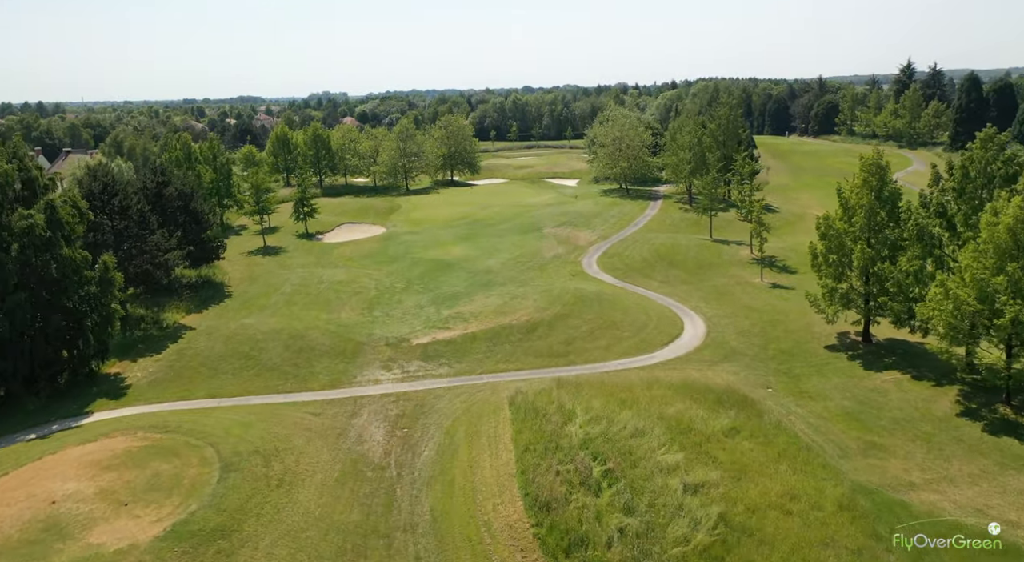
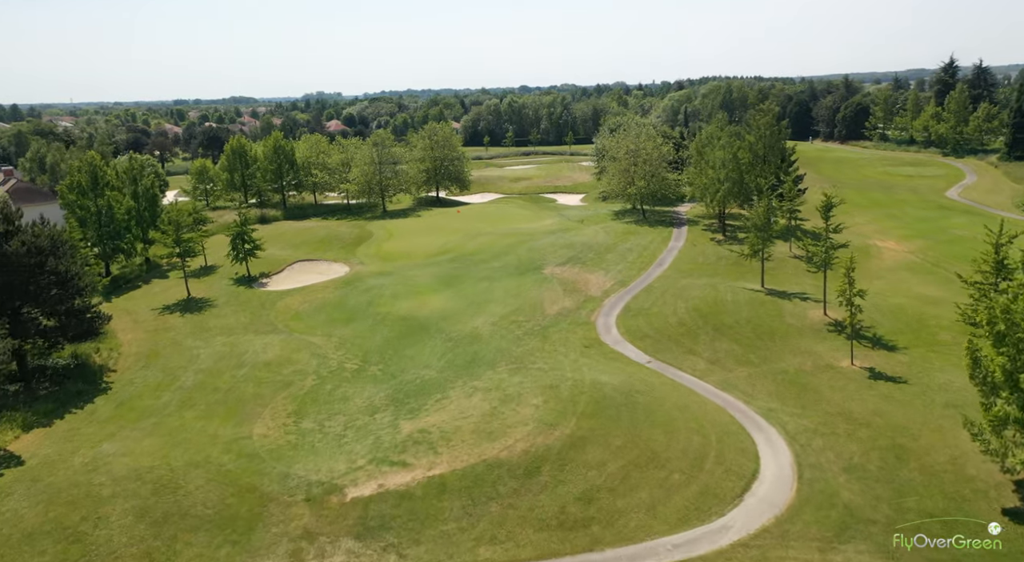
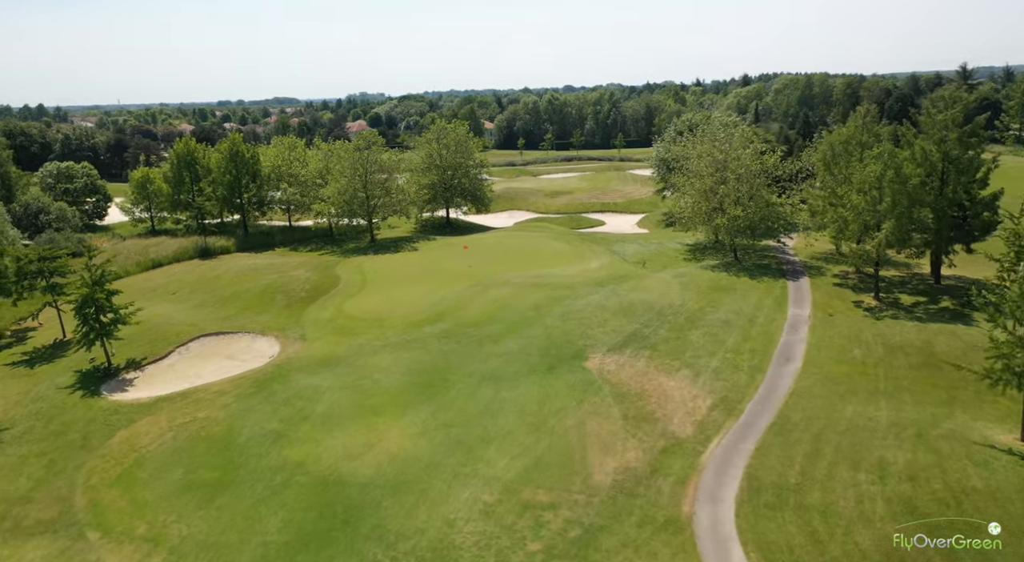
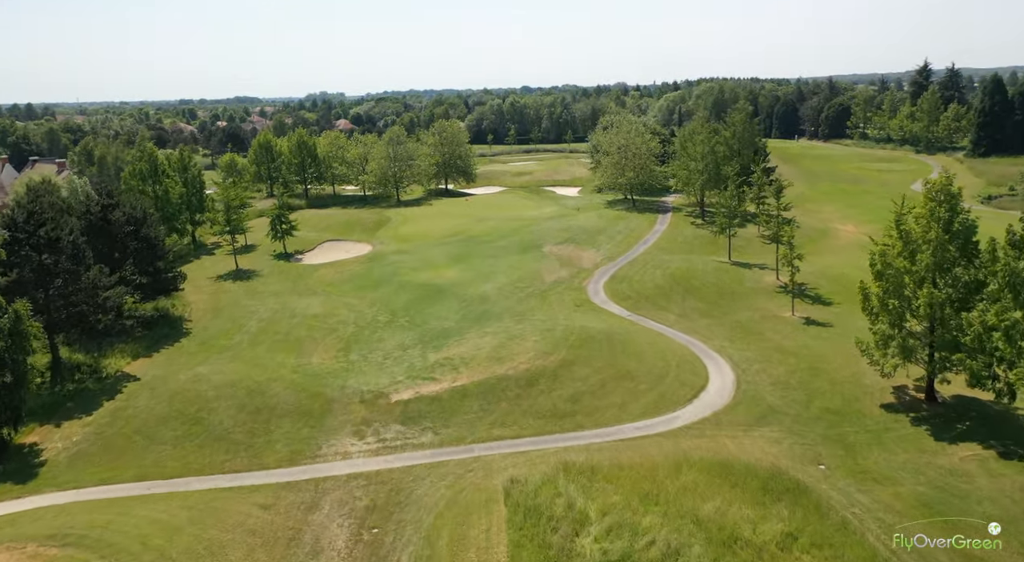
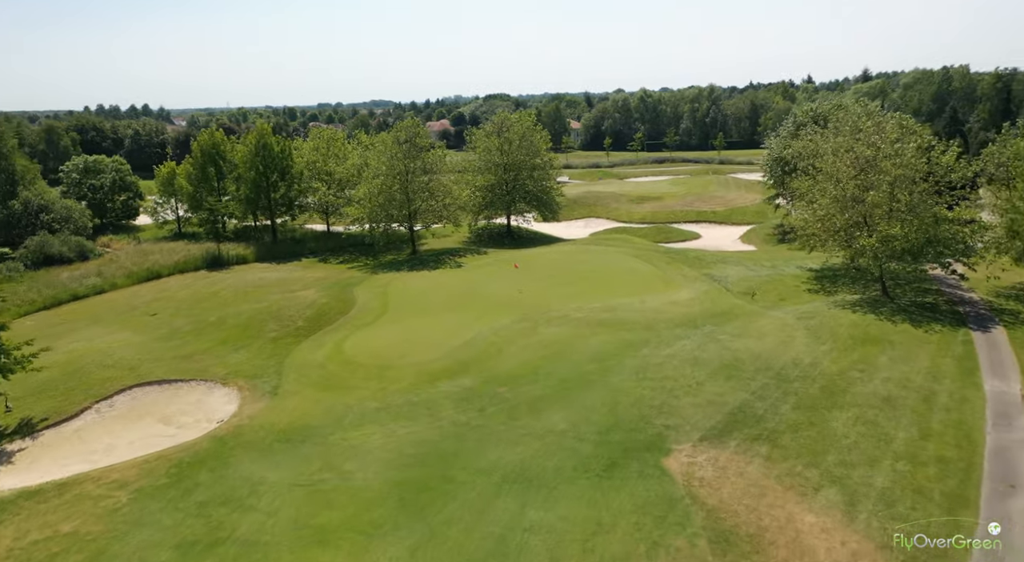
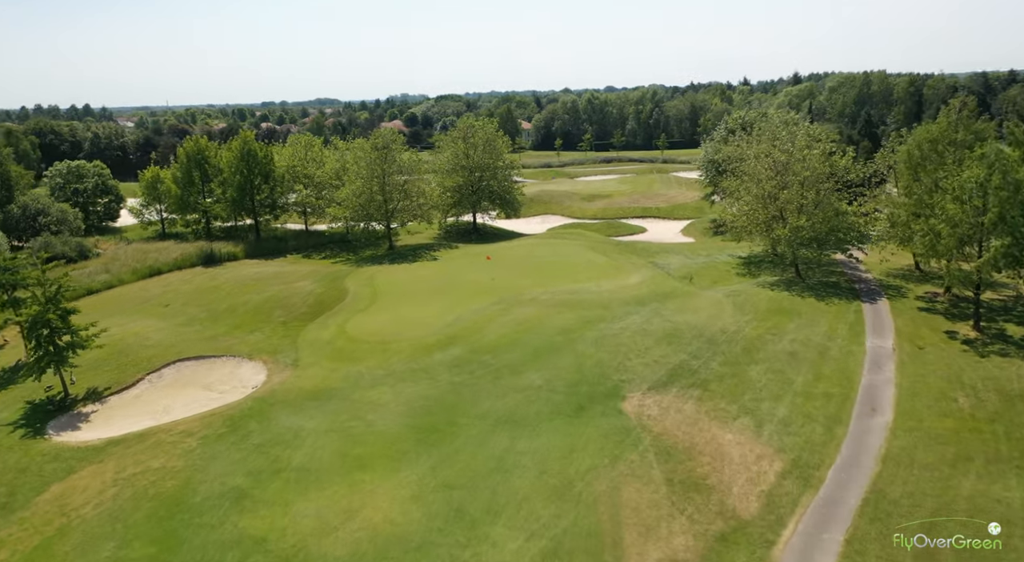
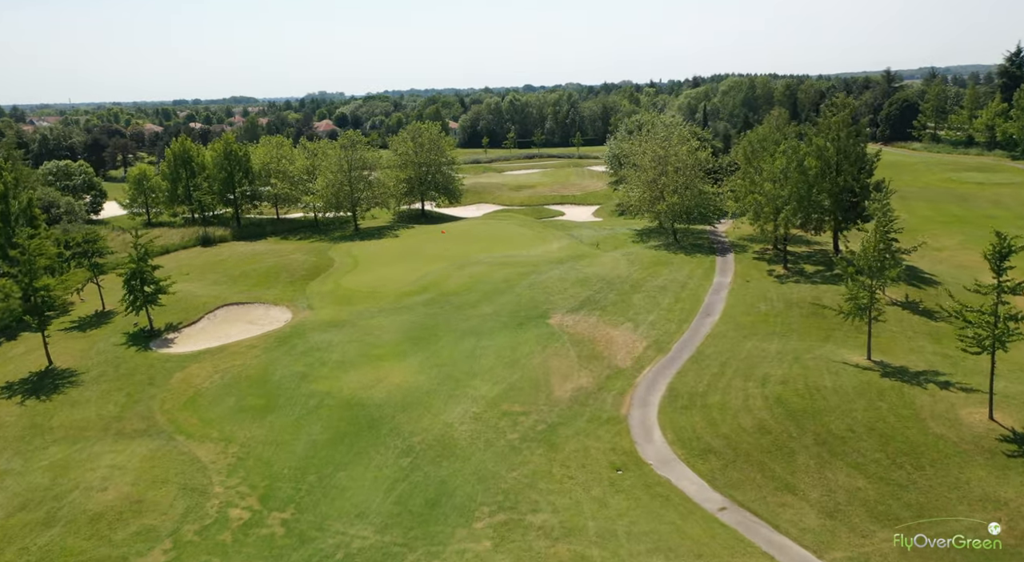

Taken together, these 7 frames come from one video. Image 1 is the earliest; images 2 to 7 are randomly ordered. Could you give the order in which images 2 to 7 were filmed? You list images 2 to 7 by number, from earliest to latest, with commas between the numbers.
4, 2, 7, 3, 6, 5
